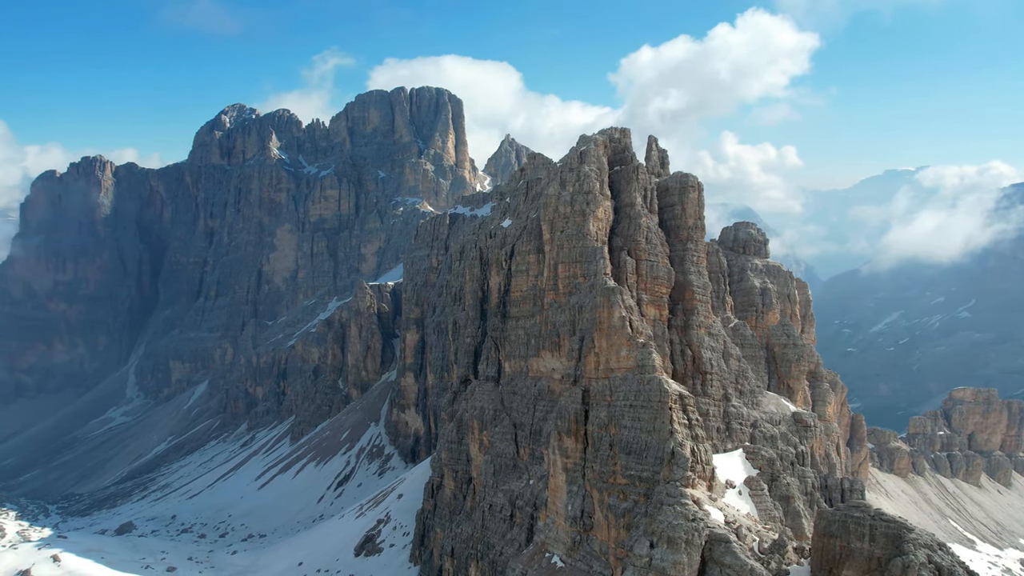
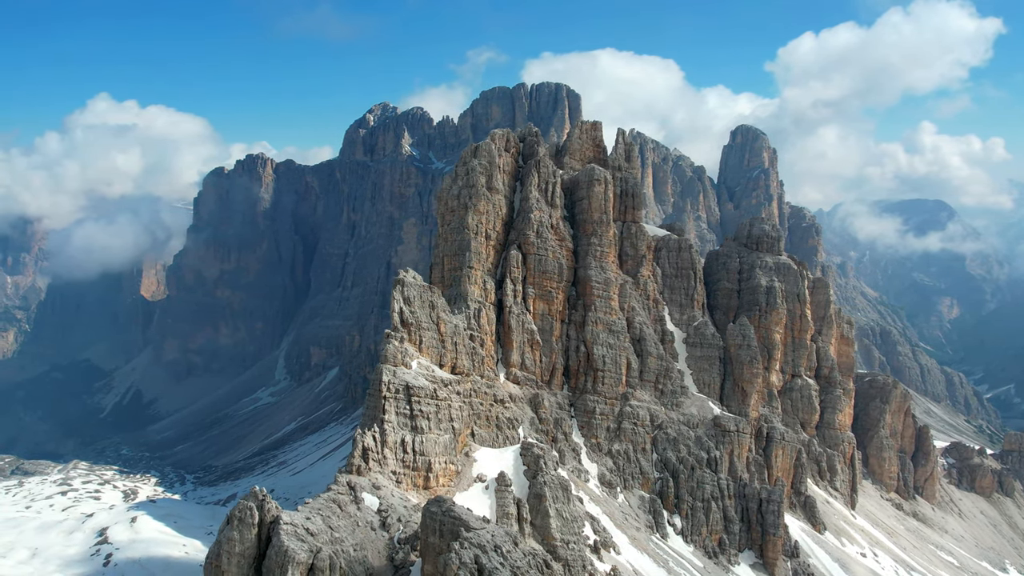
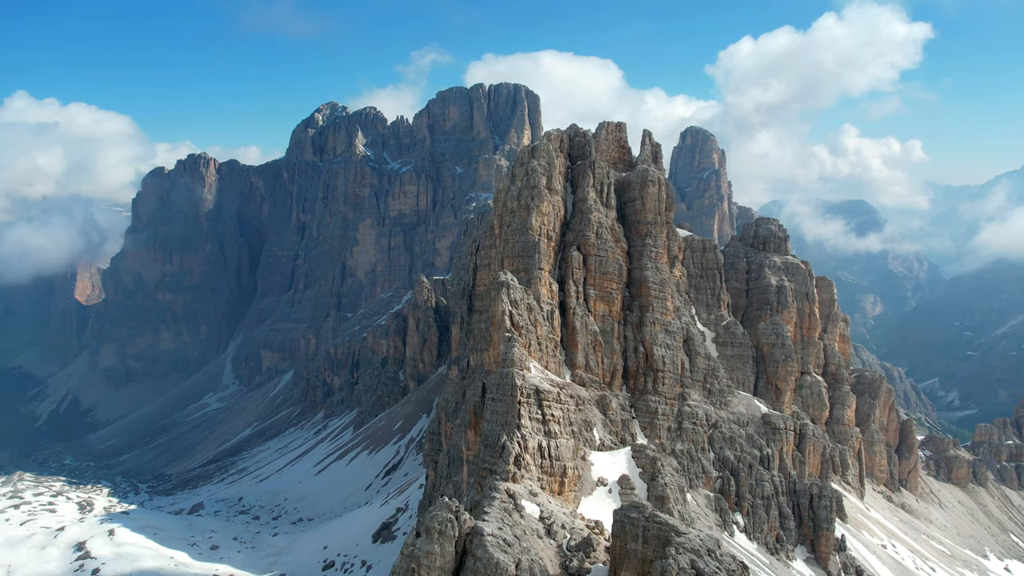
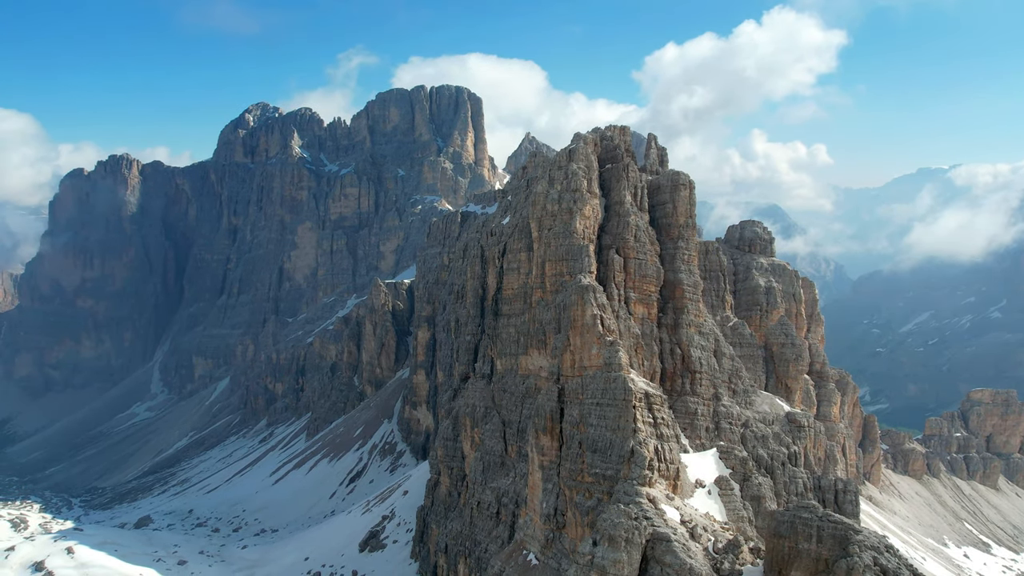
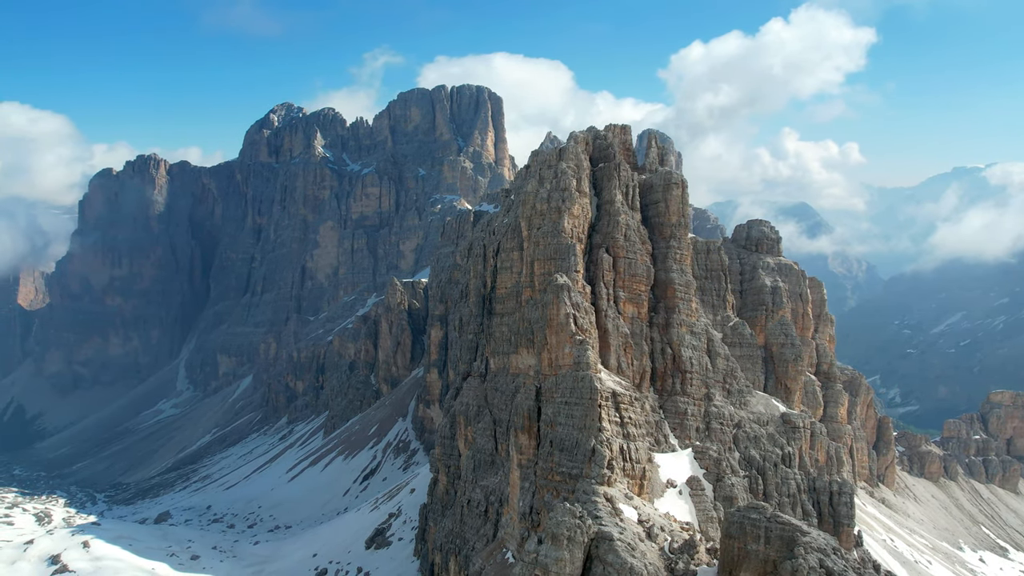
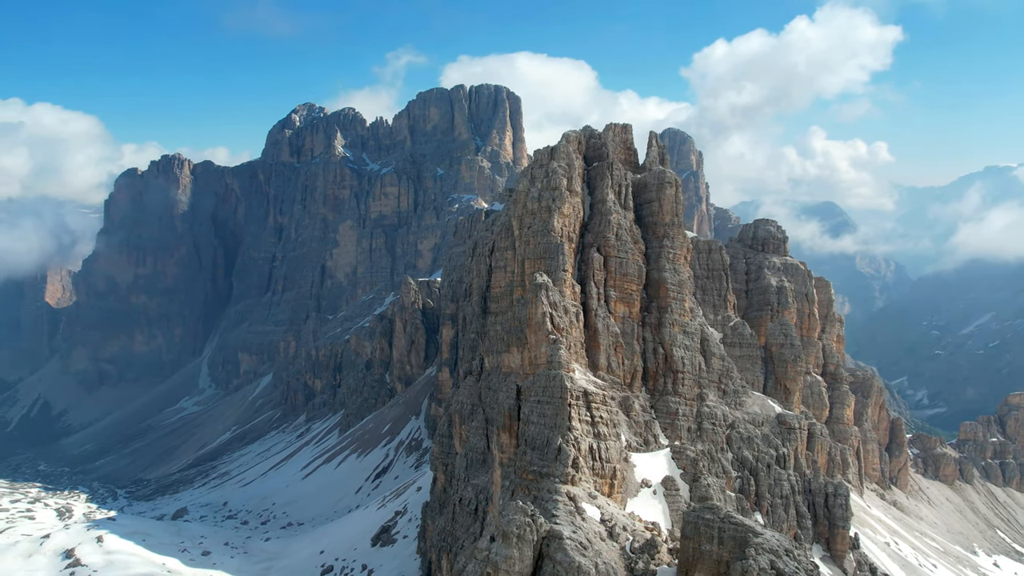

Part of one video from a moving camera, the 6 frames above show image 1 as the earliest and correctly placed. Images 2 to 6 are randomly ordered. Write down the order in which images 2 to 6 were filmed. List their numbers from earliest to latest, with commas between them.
4, 5, 6, 3, 2
